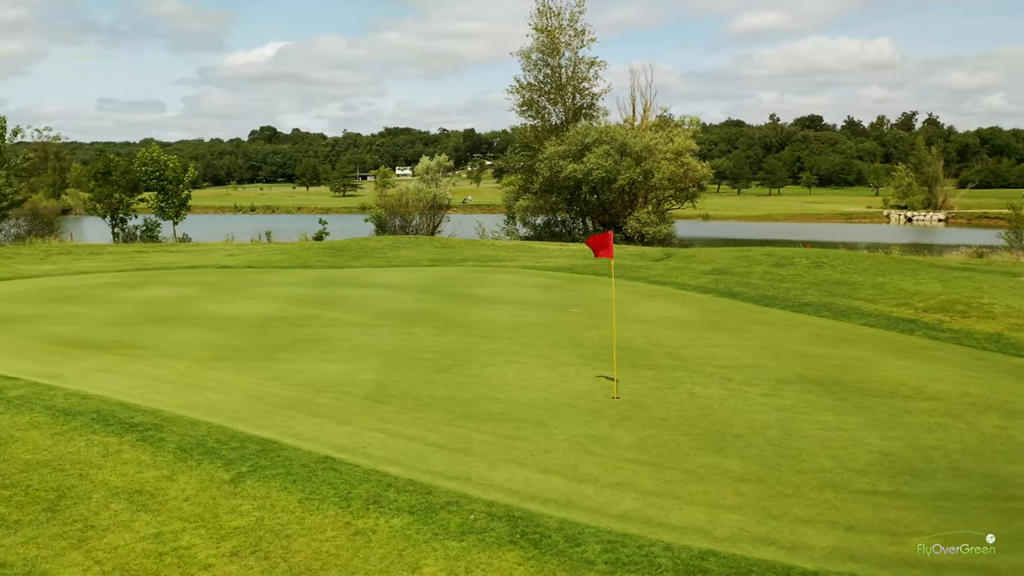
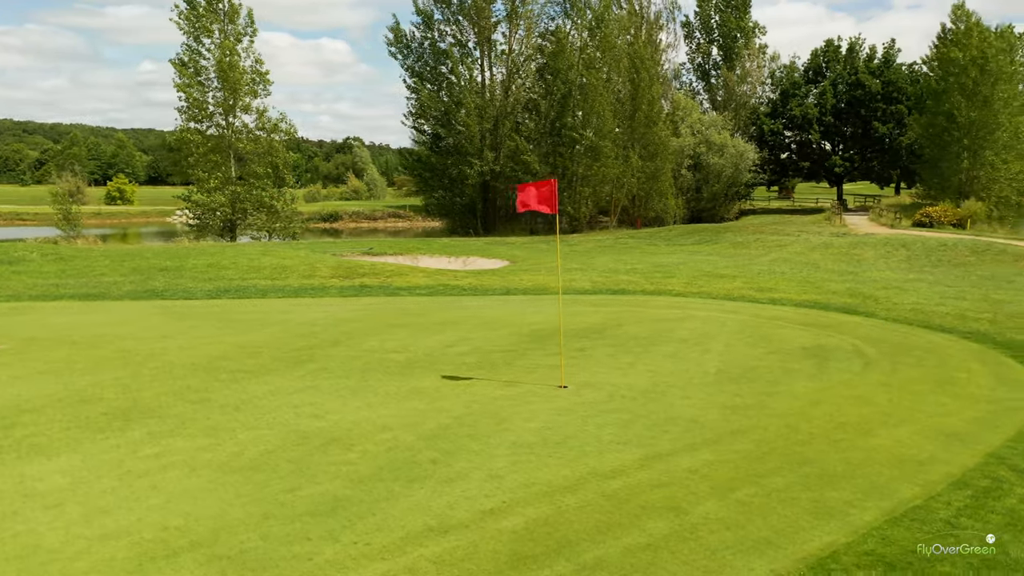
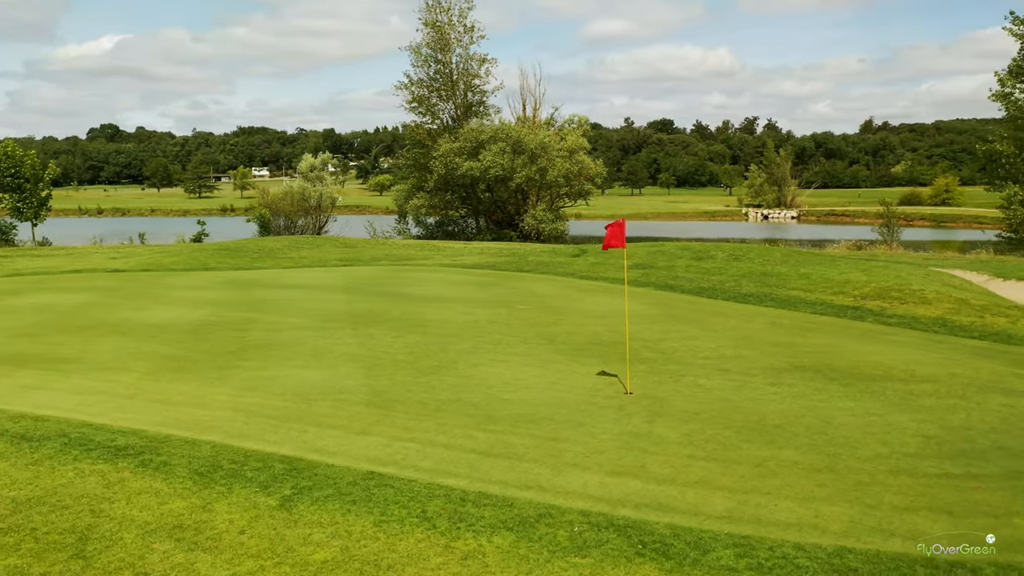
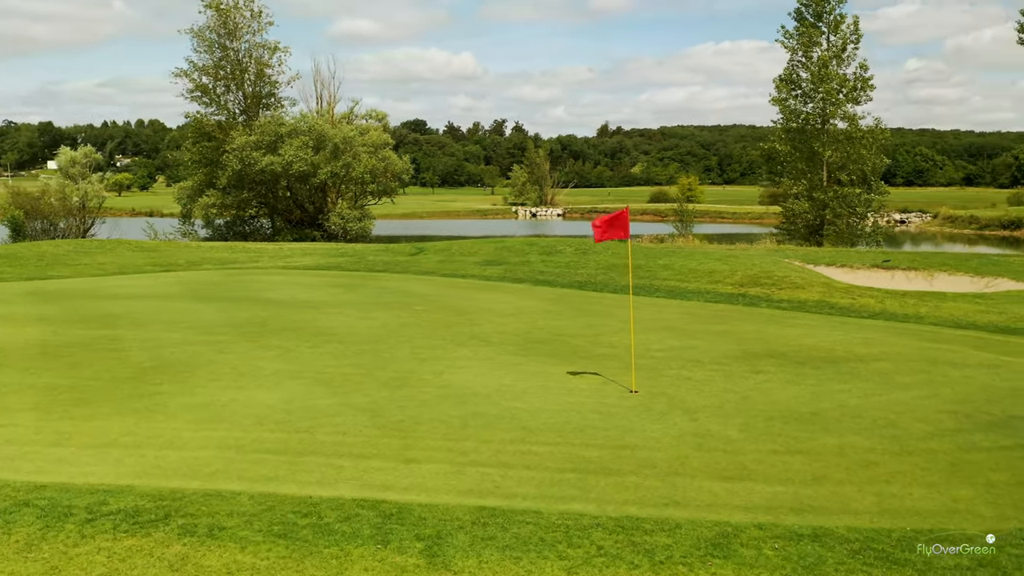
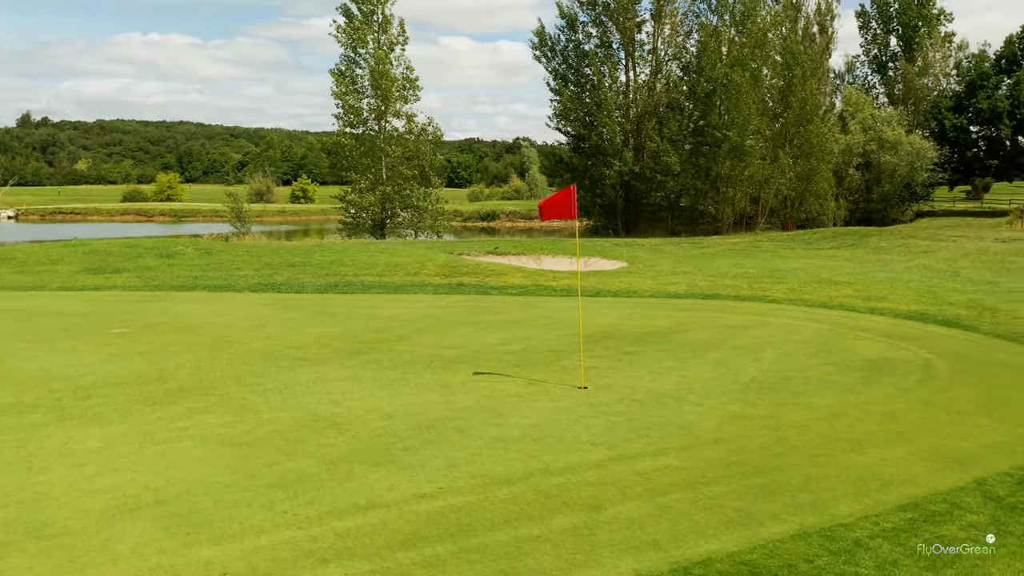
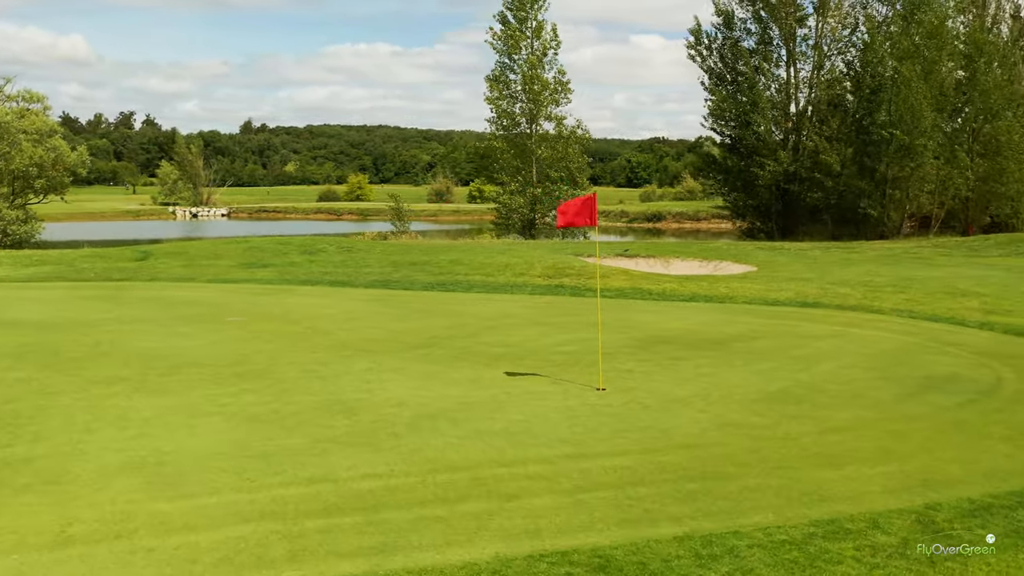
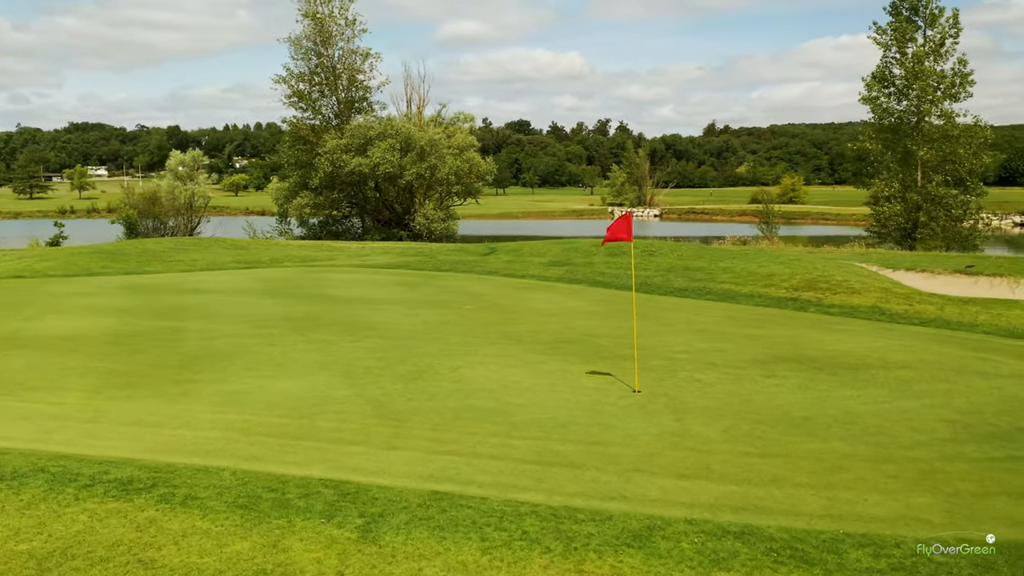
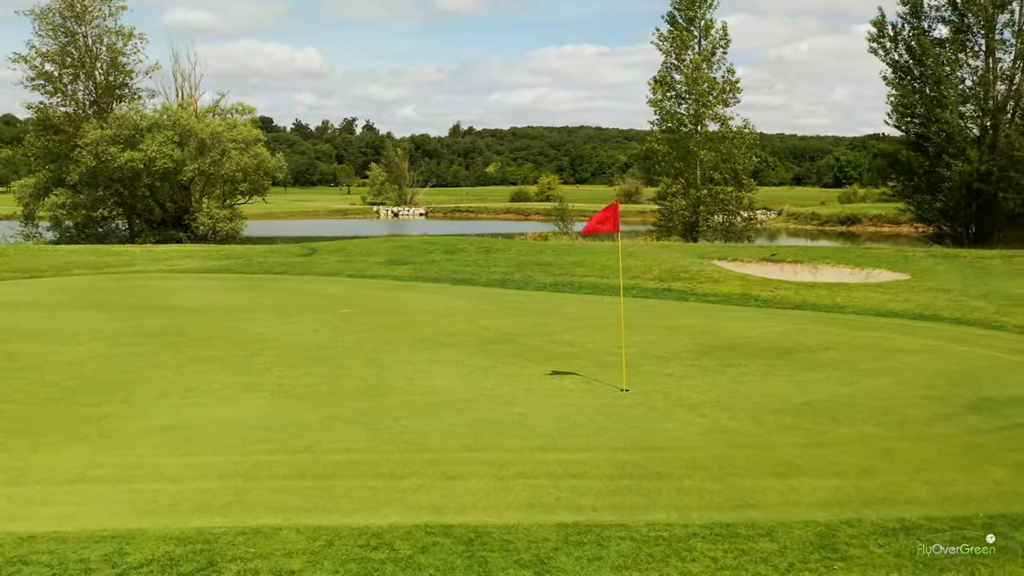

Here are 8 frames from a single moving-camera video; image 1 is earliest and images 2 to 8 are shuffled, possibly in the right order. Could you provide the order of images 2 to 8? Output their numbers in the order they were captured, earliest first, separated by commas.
3, 7, 4, 8, 6, 5, 2
